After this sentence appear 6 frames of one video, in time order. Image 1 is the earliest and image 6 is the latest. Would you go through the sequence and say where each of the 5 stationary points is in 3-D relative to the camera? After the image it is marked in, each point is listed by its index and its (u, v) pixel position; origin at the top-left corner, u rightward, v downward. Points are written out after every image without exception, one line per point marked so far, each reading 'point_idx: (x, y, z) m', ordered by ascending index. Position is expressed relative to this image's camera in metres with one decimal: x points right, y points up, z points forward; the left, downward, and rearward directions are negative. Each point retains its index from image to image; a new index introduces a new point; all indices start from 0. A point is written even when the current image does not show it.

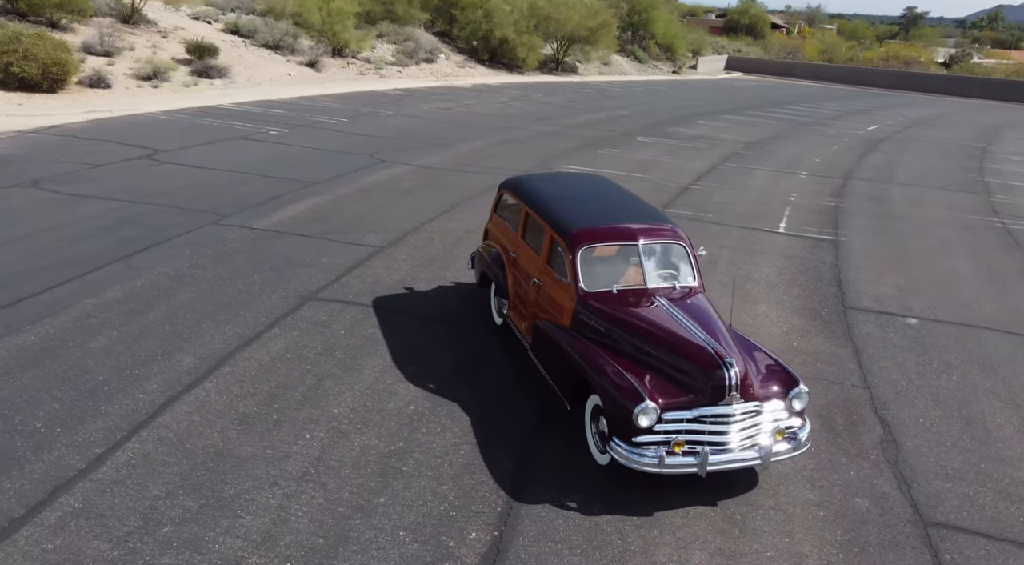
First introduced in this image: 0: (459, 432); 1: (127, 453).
0: (-0.4, -1.3, +5.7) m
1: (-2.8, -1.2, +5.0) m
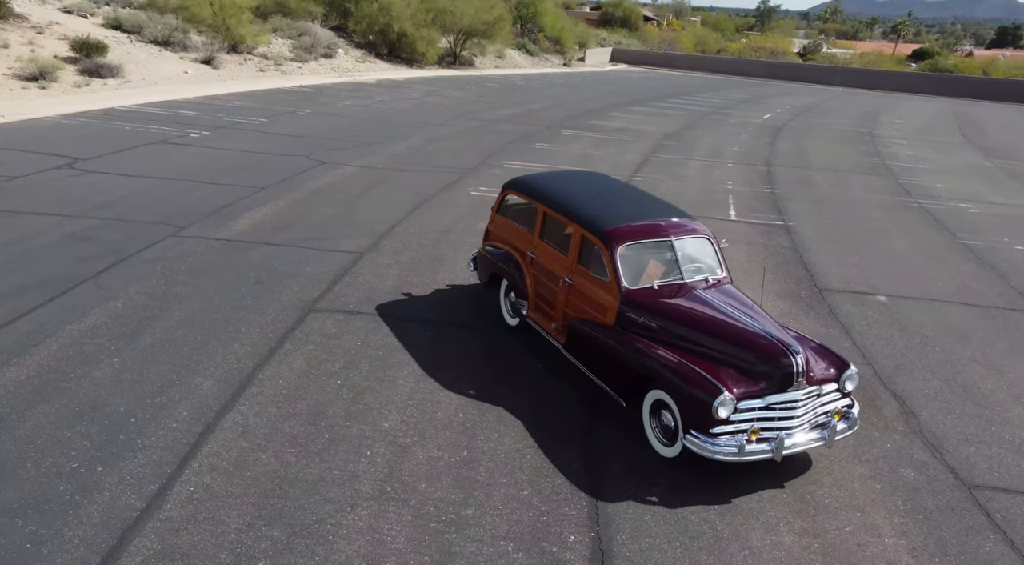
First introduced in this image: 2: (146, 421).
0: (+0.1, -1.3, +5.6) m
1: (-2.2, -1.4, +4.7) m
2: (-2.9, -1.1, +5.4) m
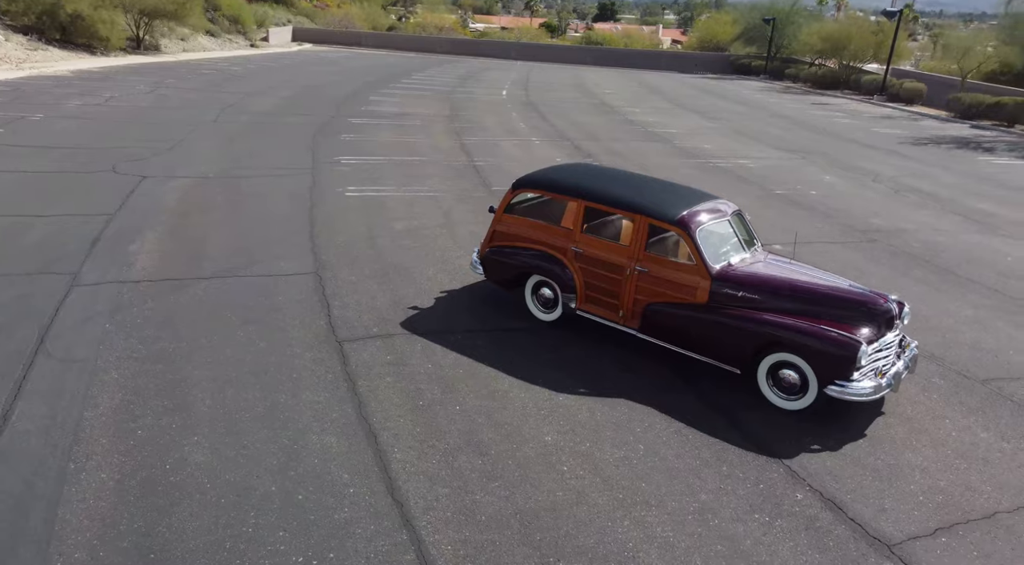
0: (+1.4, -1.2, +6.0) m
1: (-0.4, -1.7, +4.3) m
2: (-1.3, -1.5, +4.7) m
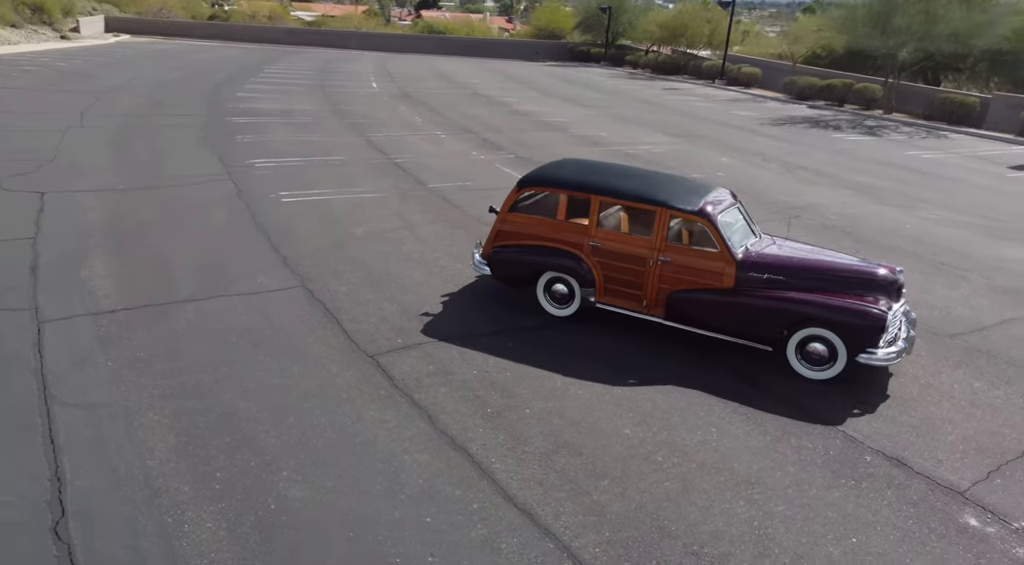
0: (+1.9, -1.1, +6.3) m
1: (+0.5, -1.7, +4.3) m
2: (-0.4, -1.6, +4.6) m
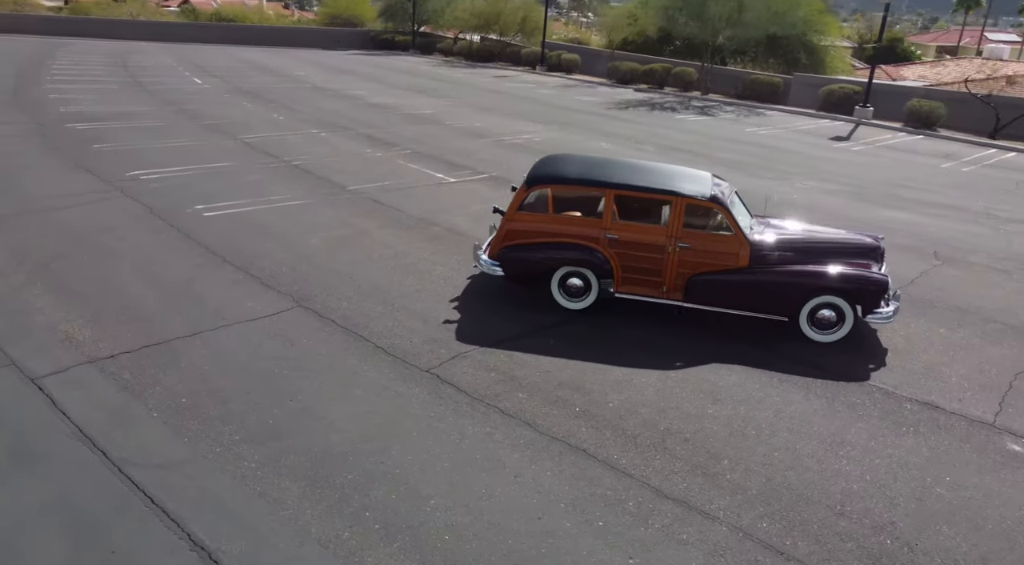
0: (+2.6, -0.9, +6.9) m
1: (+1.7, -1.6, +4.7) m
2: (+0.7, -1.6, +4.7) m
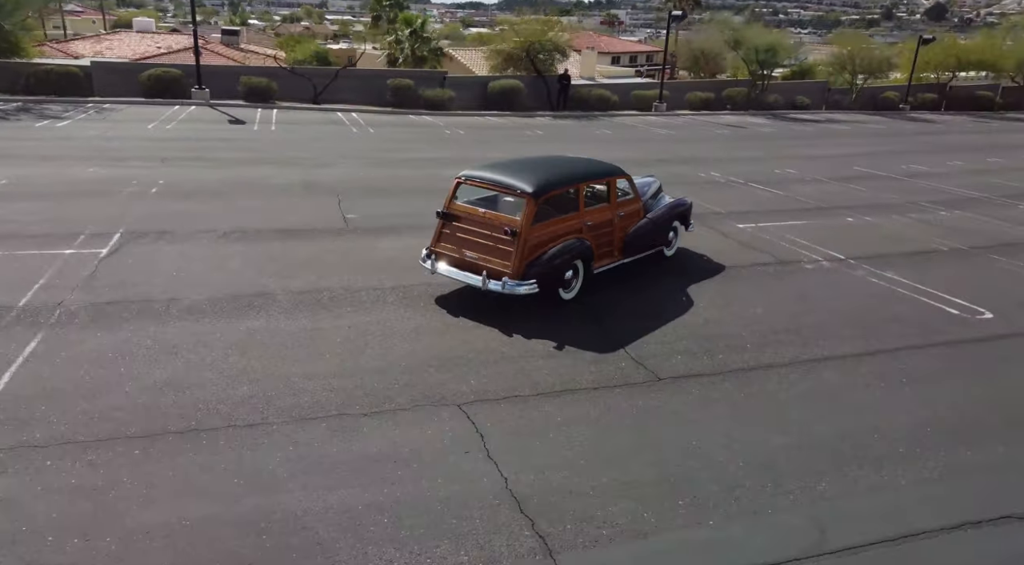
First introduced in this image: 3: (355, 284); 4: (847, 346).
0: (+3.2, 0.0, +9.9) m
1: (+4.7, -0.7, +8.0) m
2: (+4.1, -0.9, +7.2) m
3: (-2.2, 0.0, +10.0) m
4: (+4.2, -0.7, +8.1) m
